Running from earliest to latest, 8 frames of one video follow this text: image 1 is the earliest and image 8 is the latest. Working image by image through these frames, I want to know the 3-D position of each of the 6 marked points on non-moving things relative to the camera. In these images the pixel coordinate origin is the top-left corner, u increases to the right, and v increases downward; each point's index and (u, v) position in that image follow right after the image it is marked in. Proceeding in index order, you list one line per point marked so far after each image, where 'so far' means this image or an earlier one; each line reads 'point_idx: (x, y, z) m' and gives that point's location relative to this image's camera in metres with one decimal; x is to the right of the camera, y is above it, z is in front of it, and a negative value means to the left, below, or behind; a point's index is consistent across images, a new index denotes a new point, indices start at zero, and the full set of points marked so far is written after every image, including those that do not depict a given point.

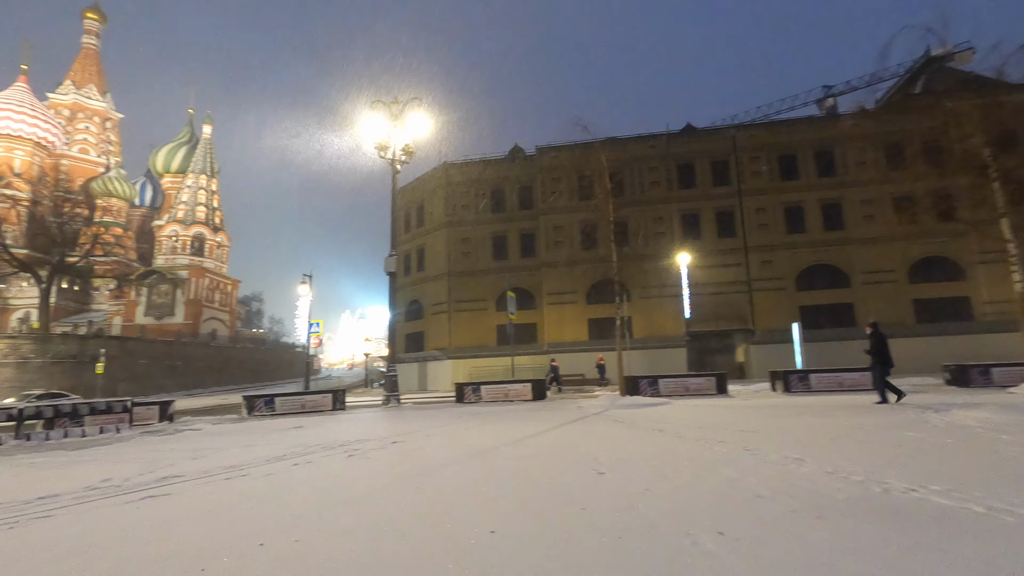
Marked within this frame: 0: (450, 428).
0: (-1.3, -2.8, +10.5) m
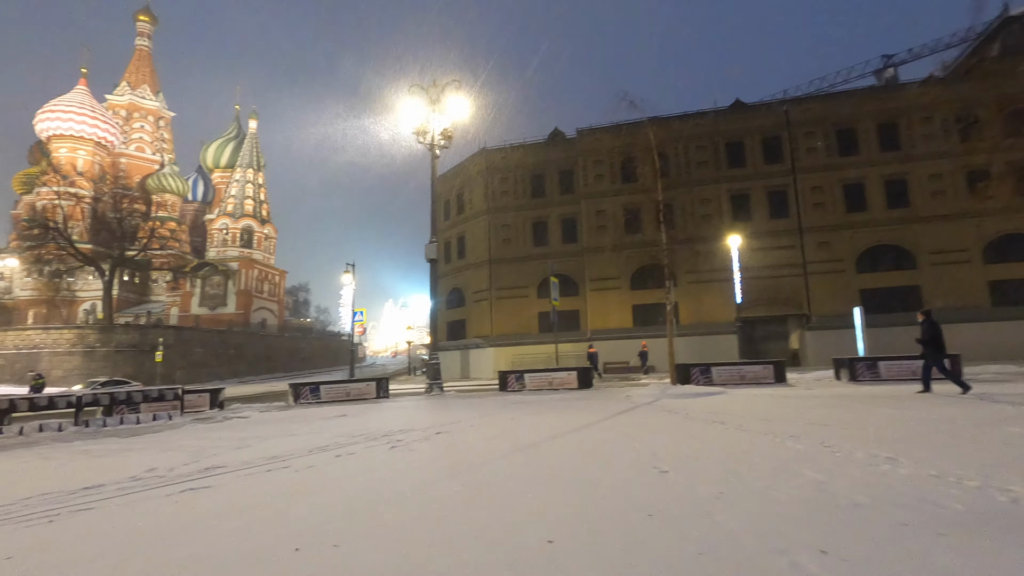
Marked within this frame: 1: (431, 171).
0: (-0.4, -2.5, +10.1) m
1: (-3.1, +4.4, +19.6) m
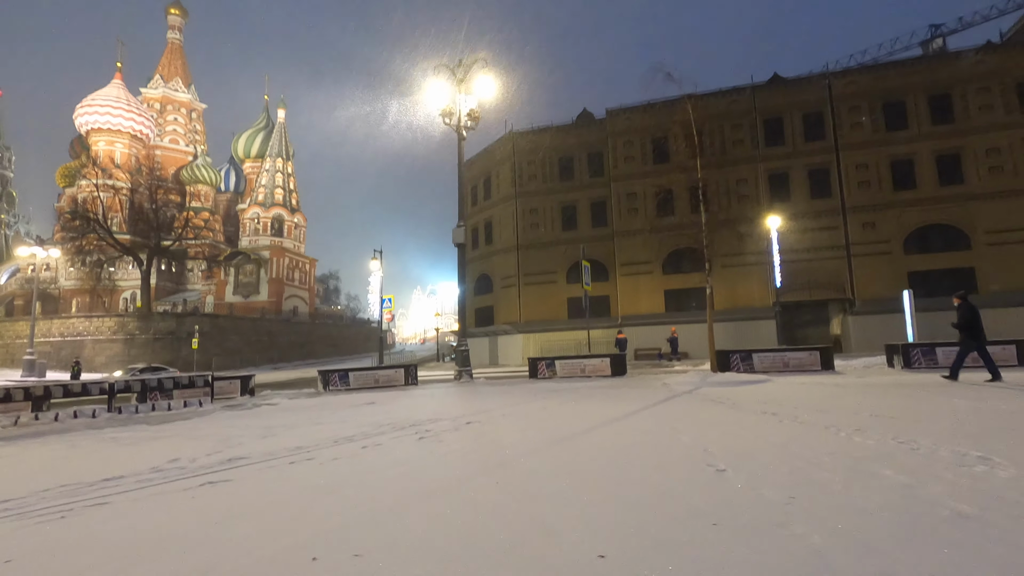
0: (+0.2, -2.2, +9.7) m
1: (-2.0, +4.9, +19.1) m
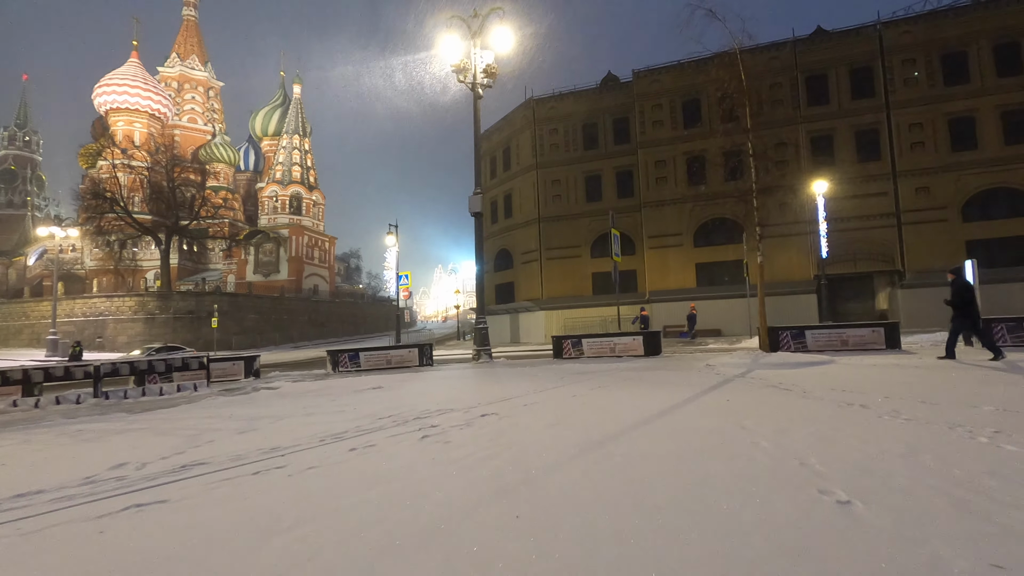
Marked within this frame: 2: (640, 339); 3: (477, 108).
0: (+0.6, -1.7, +8.3) m
1: (-1.3, +5.8, +17.5) m
2: (+3.6, -1.5, +14.6) m
3: (-1.2, +6.0, +17.4) m
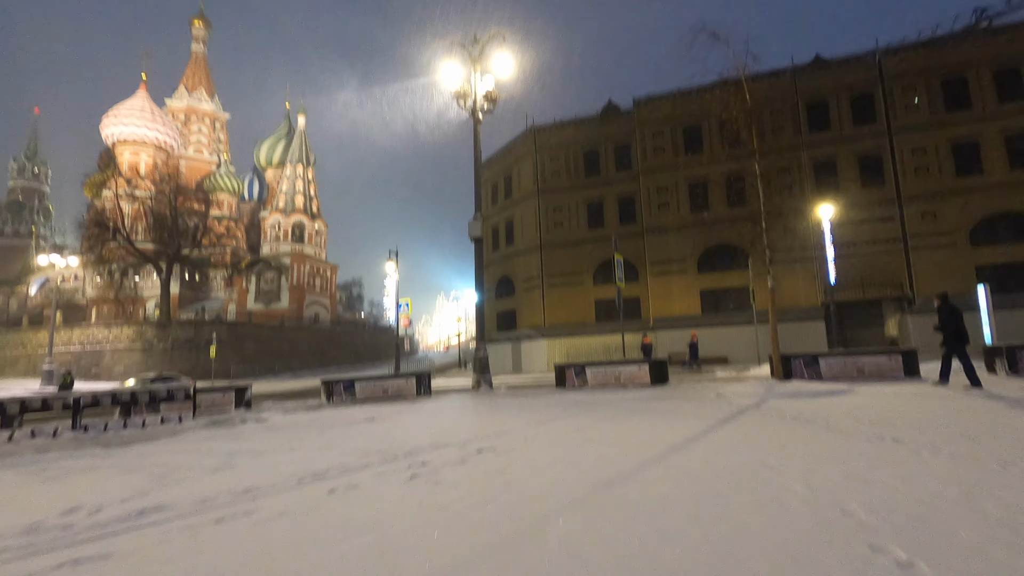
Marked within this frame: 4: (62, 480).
0: (+0.6, -2.1, +7.8) m
1: (-1.3, +4.9, +17.3) m
2: (+3.6, -2.2, +14.1) m
3: (-1.2, +5.1, +17.2) m
4: (-5.3, -2.3, +6.1) m
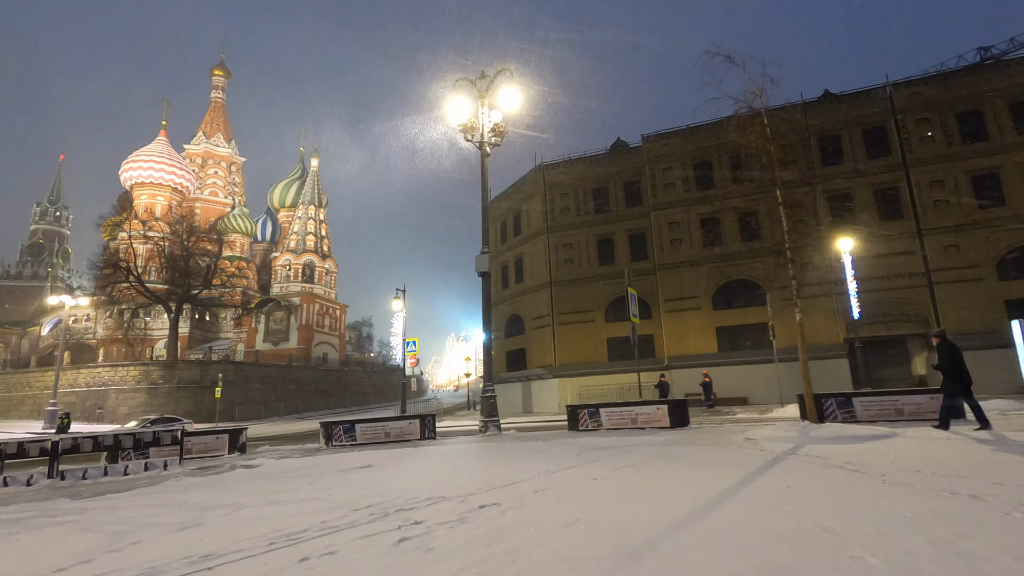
0: (+0.7, -2.5, +6.9) m
1: (-1.0, +3.7, +17.0) m
2: (+3.9, -3.1, +13.2) m
3: (-0.9, +4.0, +16.9) m
4: (-5.2, -2.6, +5.4) m
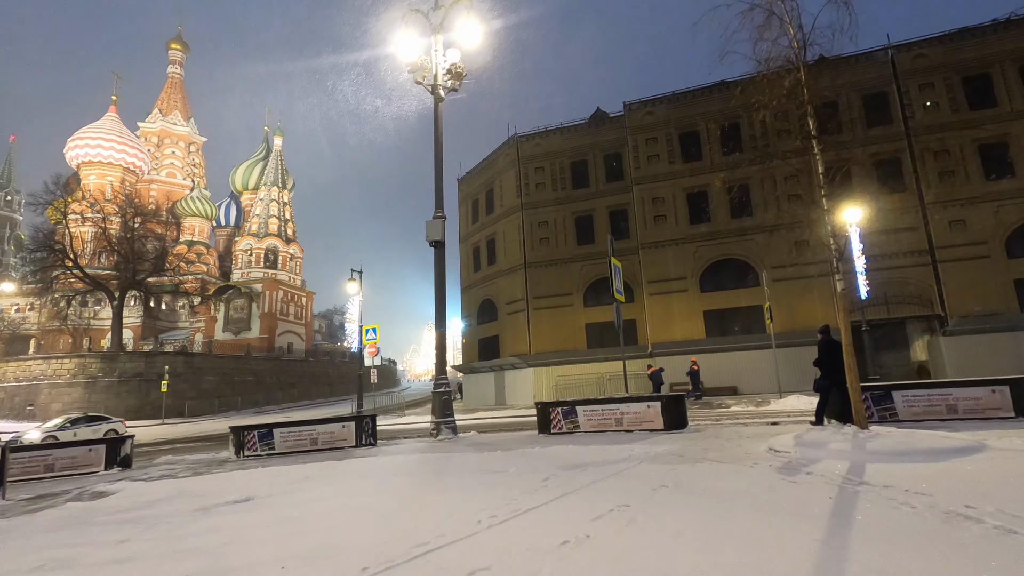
0: (+0.1, -2.0, +4.3) m
1: (-2.1, +4.4, +14.2) m
2: (+3.0, -2.4, +10.6) m
3: (-2.0, +4.7, +14.0) m
4: (-5.8, -2.1, +2.4) m
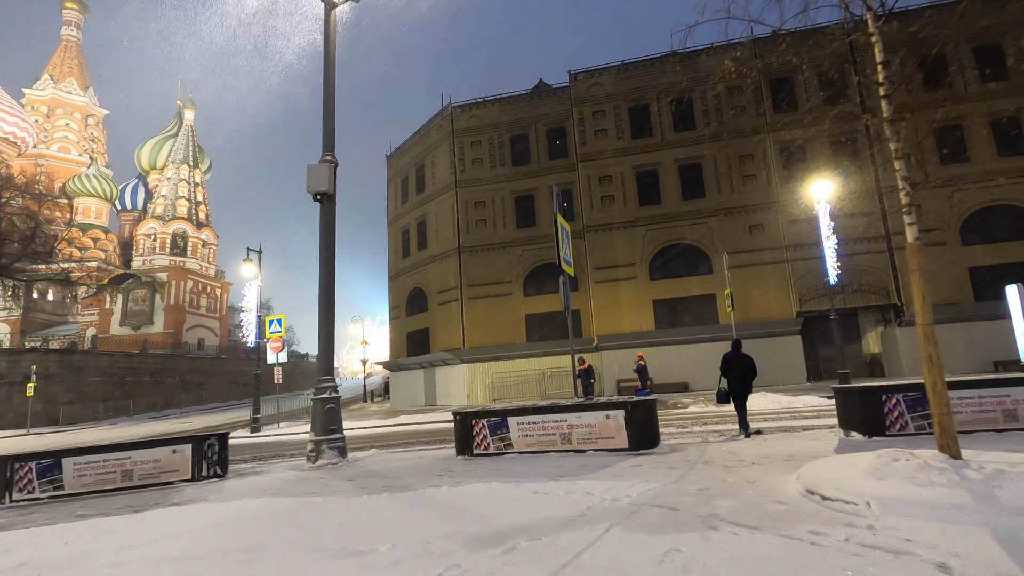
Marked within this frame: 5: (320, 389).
0: (-0.6, -1.5, +1.1) m
1: (-3.8, +5.0, +10.7) m
2: (+1.6, -1.9, +7.7) m
3: (-3.6, +5.2, +10.6) m
4: (-6.3, -1.6, -1.3) m
5: (-3.3, -1.7, +9.1) m
